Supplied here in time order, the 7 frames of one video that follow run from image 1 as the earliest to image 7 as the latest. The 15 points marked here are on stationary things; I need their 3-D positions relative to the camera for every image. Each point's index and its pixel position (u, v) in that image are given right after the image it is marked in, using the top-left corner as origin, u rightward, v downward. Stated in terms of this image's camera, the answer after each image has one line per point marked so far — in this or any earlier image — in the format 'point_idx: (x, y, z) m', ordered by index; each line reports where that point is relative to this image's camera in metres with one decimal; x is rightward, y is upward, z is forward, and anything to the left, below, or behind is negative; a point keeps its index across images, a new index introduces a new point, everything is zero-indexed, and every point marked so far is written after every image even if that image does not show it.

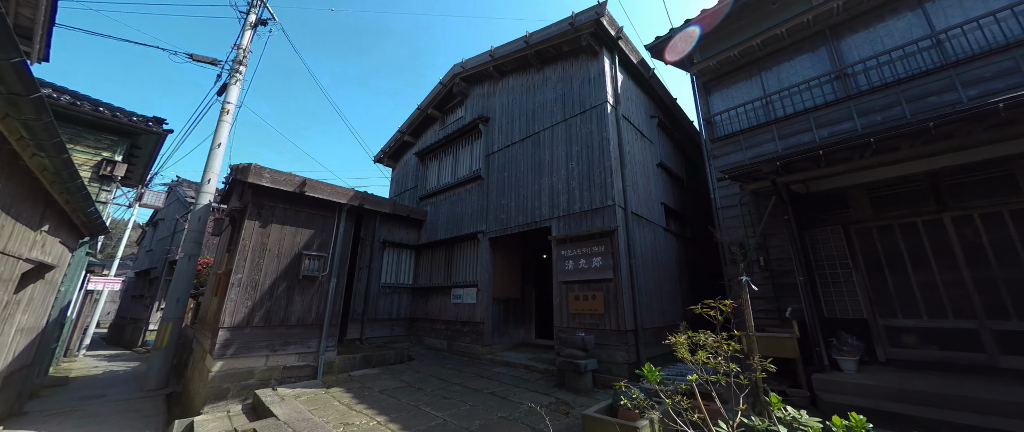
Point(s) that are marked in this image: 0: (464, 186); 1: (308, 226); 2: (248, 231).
0: (-1.3, +0.8, +9.2) m
1: (-4.0, -0.2, +6.4) m
2: (-4.6, -0.3, +5.8) m
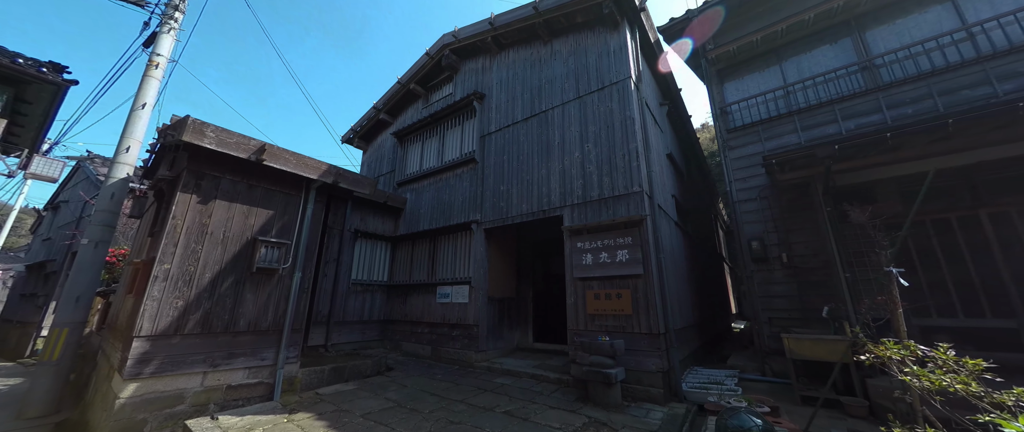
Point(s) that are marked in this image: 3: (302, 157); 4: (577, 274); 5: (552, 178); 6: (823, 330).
0: (-1.5, +1.1, +8.1) m
1: (-3.8, +0.2, +5.1) m
2: (-4.4, +0.1, +4.3) m
3: (-3.4, +1.0, +5.2) m
4: (+1.1, -1.0, +5.4) m
5: (+0.8, +0.7, +6.3) m
6: (+5.0, -1.8, +5.3) m
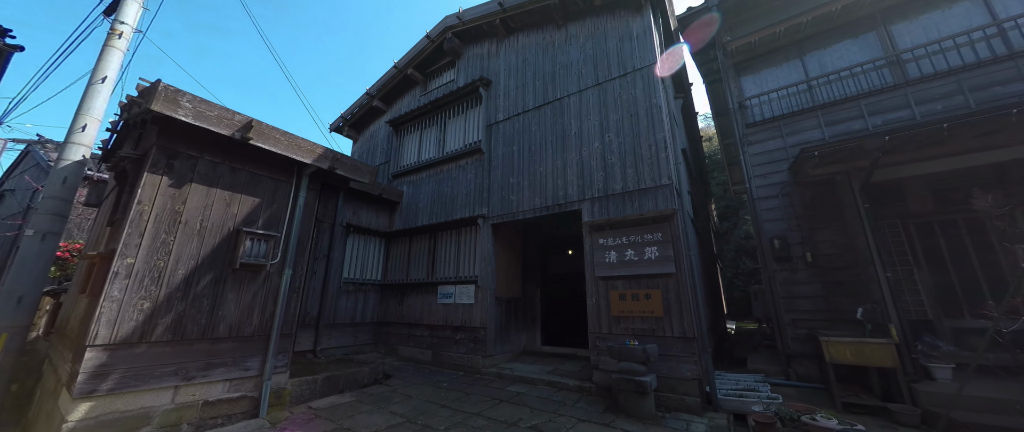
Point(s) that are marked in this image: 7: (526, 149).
0: (-1.3, +1.3, +7.6) m
1: (-3.5, +0.3, +4.4) m
2: (-4.0, +0.3, +3.7) m
3: (-3.0, +1.1, +4.6) m
4: (+1.3, -0.9, +5.0) m
5: (+1.0, +0.8, +5.9) m
6: (+5.3, -1.8, +5.1) m
7: (+0.3, +1.3, +6.5) m
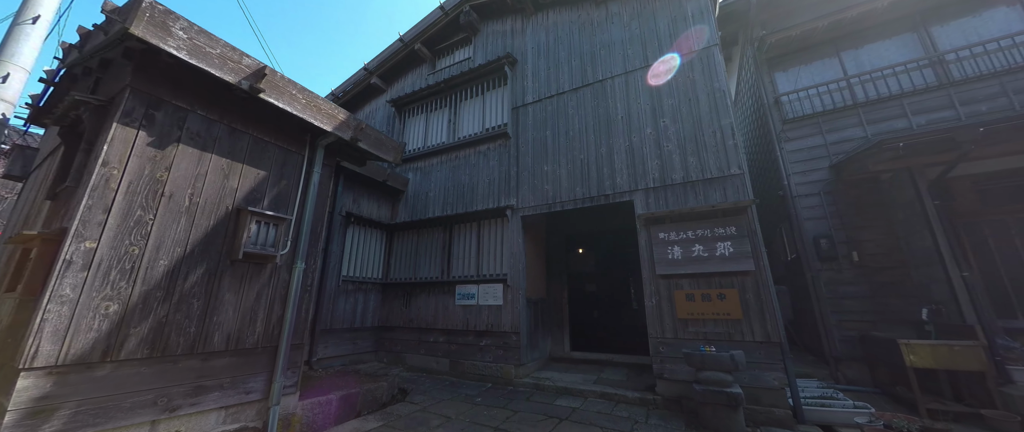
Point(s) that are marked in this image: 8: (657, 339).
0: (-0.8, +1.4, +6.8) m
1: (-2.7, +0.6, +3.4) m
2: (-3.1, +0.5, +2.6) m
3: (-2.2, +1.3, +3.6) m
4: (+2.0, -0.7, +4.5) m
5: (+1.7, +0.9, +5.3) m
6: (+5.9, -1.8, +5.0) m
7: (+0.9, +1.5, +5.9) m
8: (+2.0, -1.7, +4.4) m
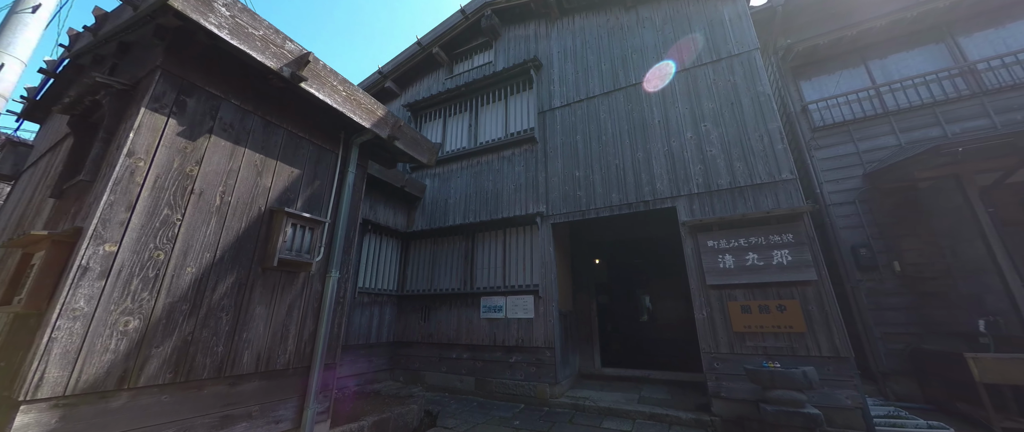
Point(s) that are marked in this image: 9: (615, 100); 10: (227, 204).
0: (-0.3, +1.3, +6.6) m
1: (-2.1, +0.6, +3.1) m
2: (-2.5, +0.5, +2.3) m
3: (-1.6, +1.3, +3.3) m
4: (+2.6, -0.8, +4.3) m
5: (+2.2, +0.8, +5.1) m
6: (+6.5, -1.9, +4.8) m
7: (+1.4, +1.4, +5.7) m
8: (+2.5, -1.7, +4.1) m
9: (+1.8, +2.0, +5.7) m
10: (-2.3, +0.1, +2.6) m
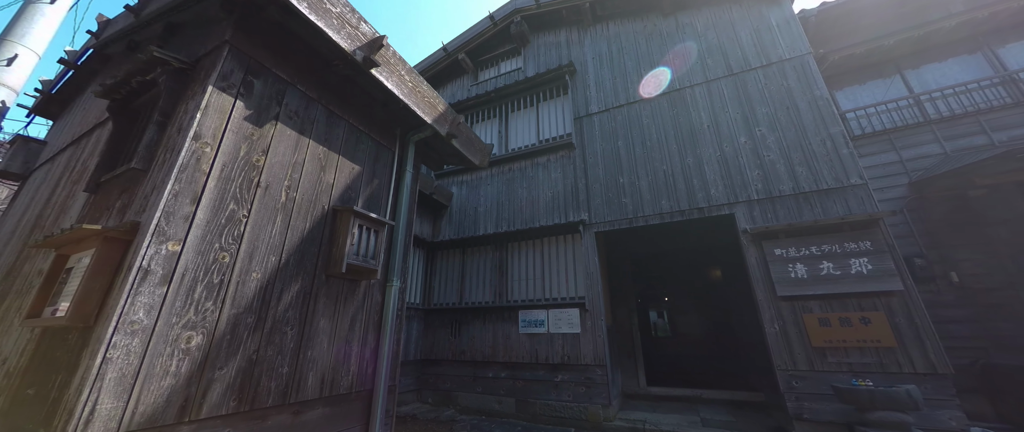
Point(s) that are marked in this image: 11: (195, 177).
0: (+0.4, +1.1, +6.3) m
1: (-1.4, +0.5, +2.8) m
2: (-1.8, +0.6, +2.0) m
3: (-0.9, +1.3, +3.1) m
4: (+3.3, -0.9, +4.0) m
5: (+2.9, +0.7, +4.9) m
6: (+7.2, -2.0, +4.5) m
7: (+2.1, +1.2, +5.5) m
8: (+3.2, -1.8, +3.8) m
9: (+2.5, +1.9, +5.5) m
10: (-1.5, +0.1, +2.3) m
11: (-1.8, +0.2, +1.8) m
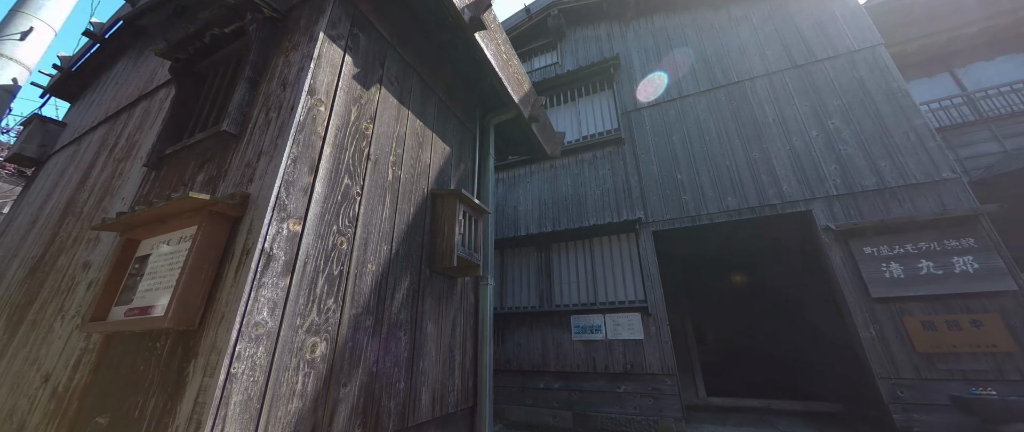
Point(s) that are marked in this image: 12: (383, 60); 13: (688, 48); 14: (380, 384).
0: (+1.2, +1.1, +6.0) m
1: (-0.5, +0.6, +2.4) m
2: (-0.9, +0.7, +1.6) m
3: (0.0, +1.4, +2.7) m
4: (+4.1, -0.9, +3.7) m
5: (+3.7, +0.7, +4.6) m
6: (+8.0, -2.0, +4.3) m
7: (+2.9, +1.2, +5.2) m
8: (+4.0, -1.7, +3.5) m
9: (+3.3, +1.9, +5.3) m
10: (-0.7, +0.2, +1.9) m
11: (-0.9, +0.3, +1.4) m
12: (-0.8, +1.0, +2.0) m
13: (+3.2, +3.0, +5.8) m
14: (-0.6, -0.8, +1.5) m
